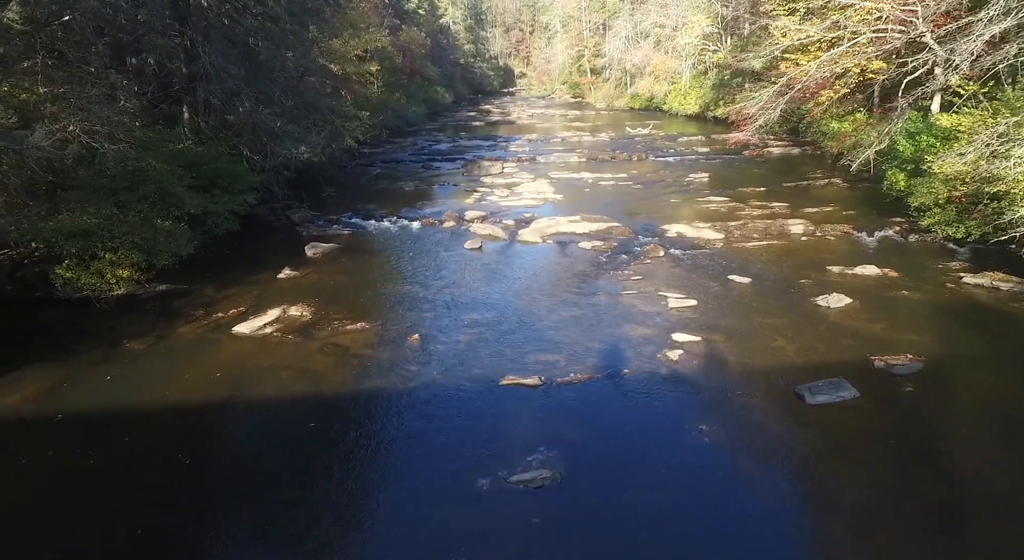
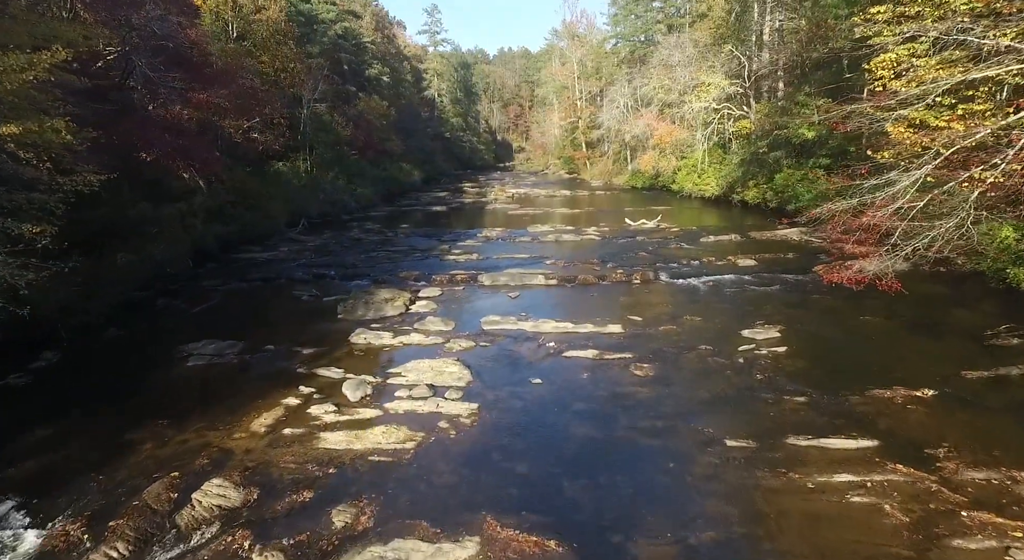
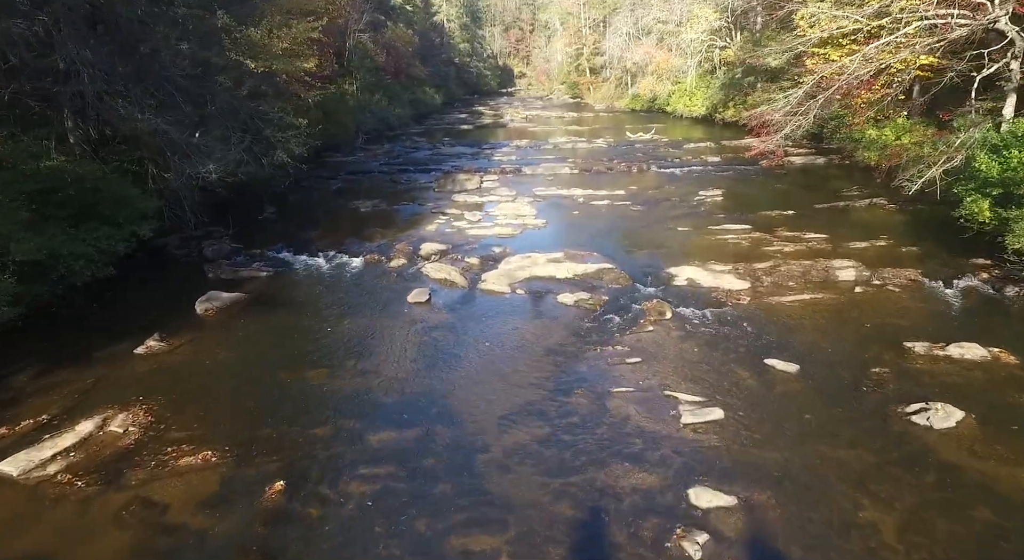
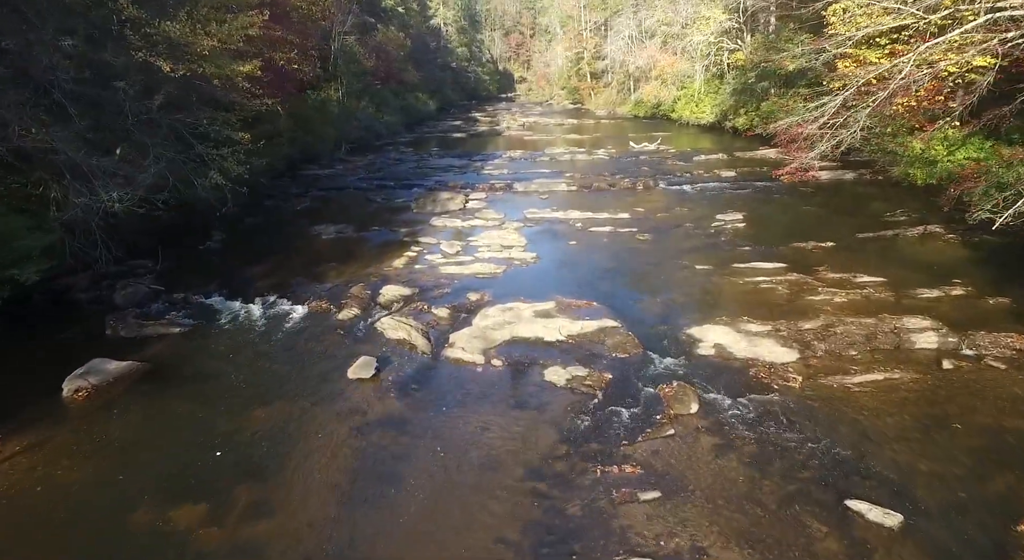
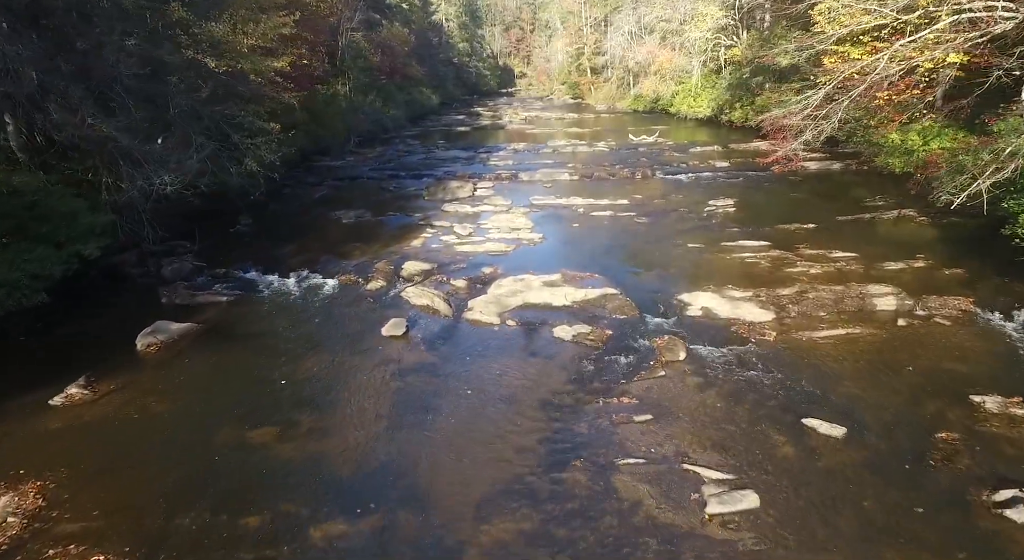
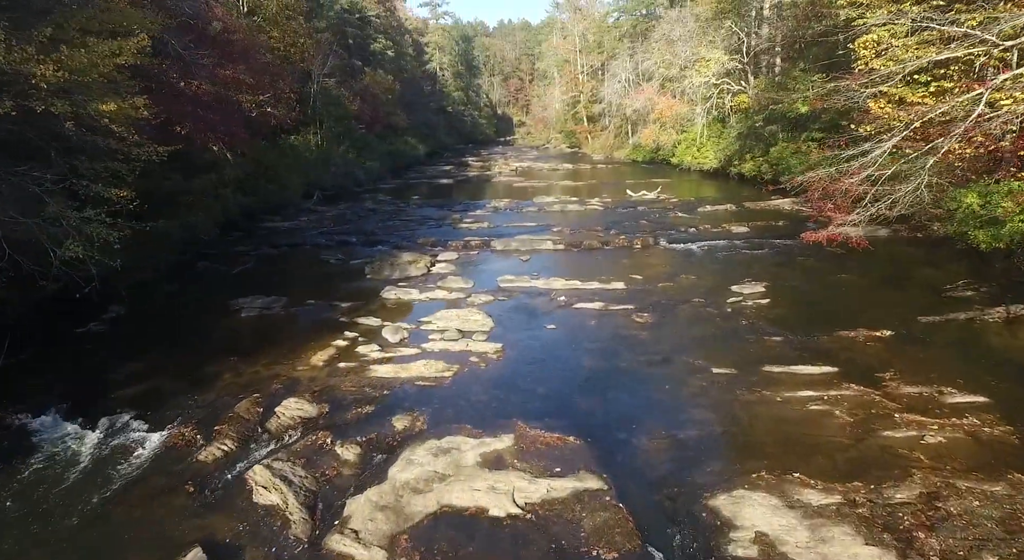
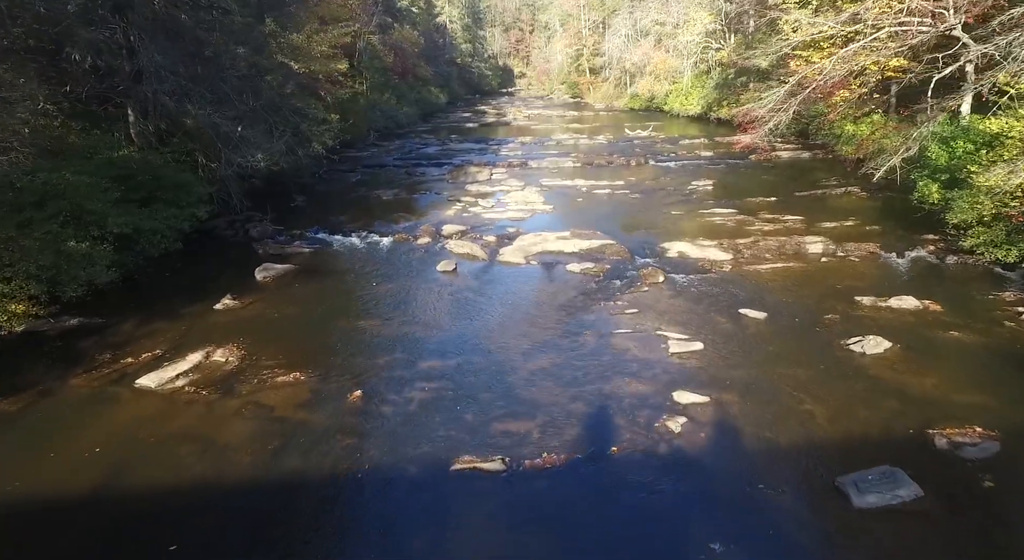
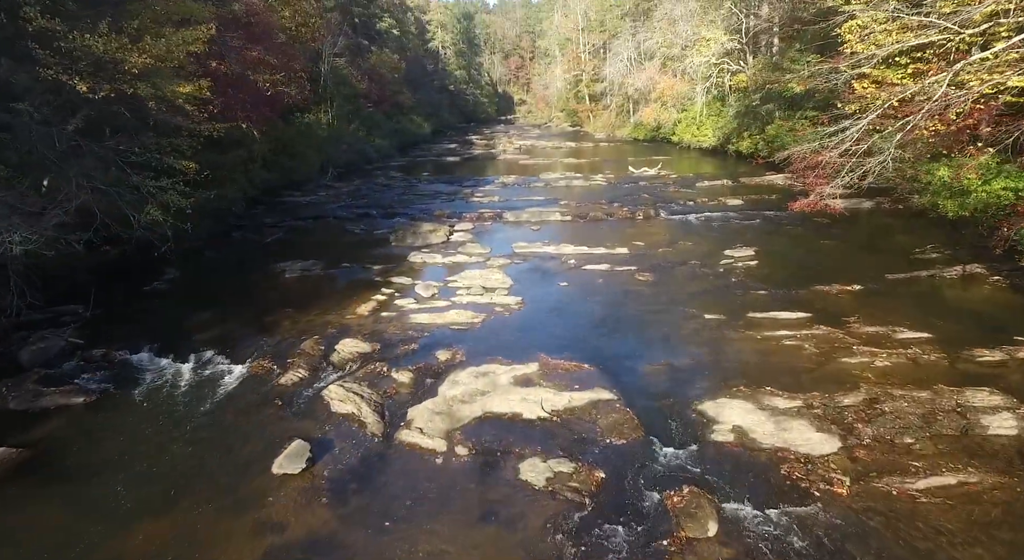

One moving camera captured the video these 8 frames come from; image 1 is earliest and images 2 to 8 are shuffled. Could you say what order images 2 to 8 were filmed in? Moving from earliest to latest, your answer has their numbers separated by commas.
7, 3, 5, 4, 8, 6, 2
